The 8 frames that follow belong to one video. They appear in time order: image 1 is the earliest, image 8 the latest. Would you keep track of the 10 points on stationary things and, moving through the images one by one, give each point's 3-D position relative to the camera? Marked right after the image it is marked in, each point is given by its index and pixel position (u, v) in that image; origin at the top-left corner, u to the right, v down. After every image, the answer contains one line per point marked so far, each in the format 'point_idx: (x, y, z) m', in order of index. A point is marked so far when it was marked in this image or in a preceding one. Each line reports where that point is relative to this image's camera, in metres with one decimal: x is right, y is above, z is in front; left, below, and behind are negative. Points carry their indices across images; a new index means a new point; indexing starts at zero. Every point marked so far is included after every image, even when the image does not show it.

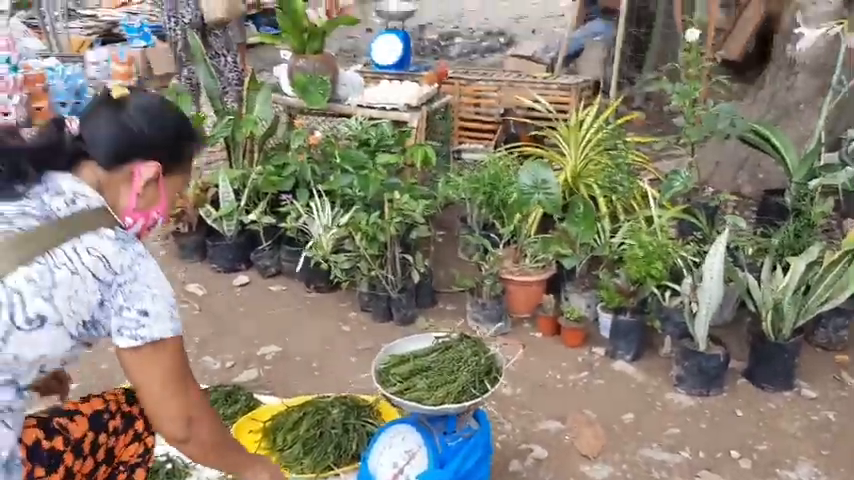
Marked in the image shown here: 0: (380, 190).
0: (-0.2, +0.2, +3.2) m
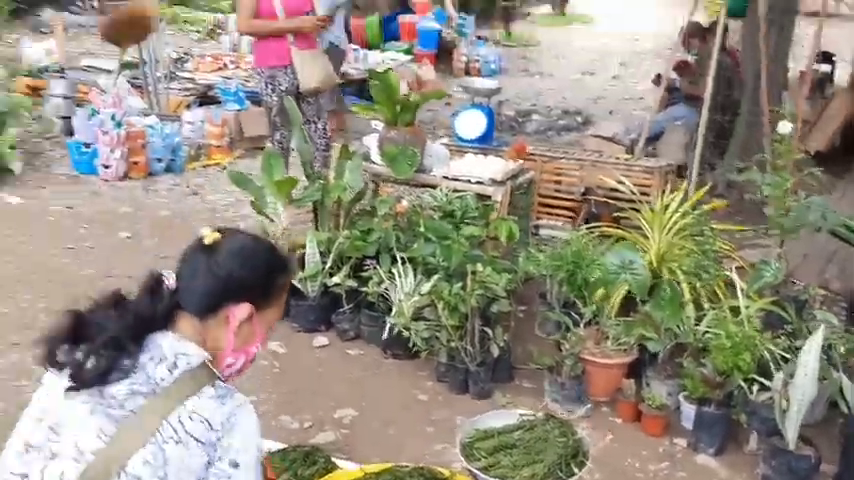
0: (+0.2, -0.1, +3.2) m
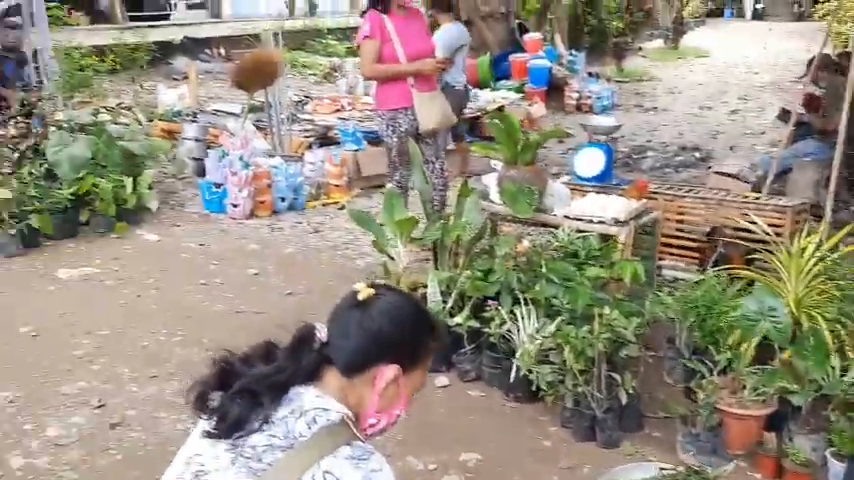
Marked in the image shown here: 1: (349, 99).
0: (+0.7, -0.3, +3.2) m
1: (-1.1, +2.1, +11.4) m
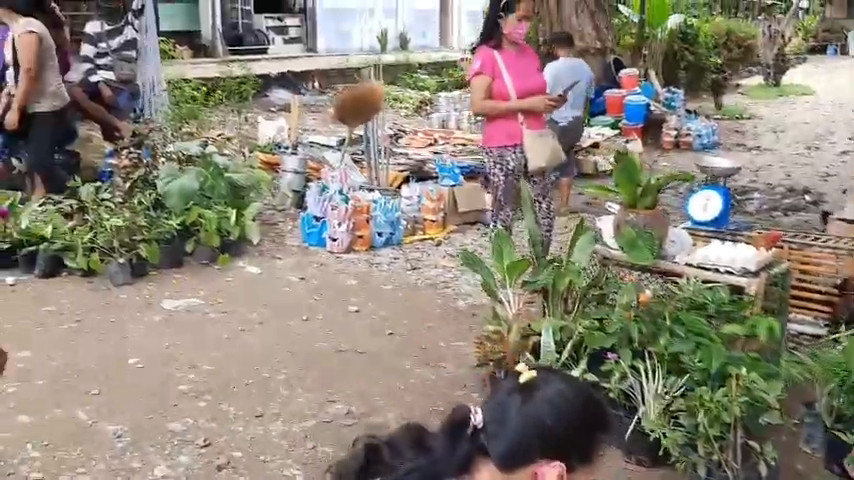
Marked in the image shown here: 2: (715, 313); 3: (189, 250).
0: (+1.1, -0.5, +2.9) m
1: (+0.2, +1.6, +11.4) m
2: (+1.2, -0.3, +3.3) m
3: (-1.7, -0.1, +5.4) m
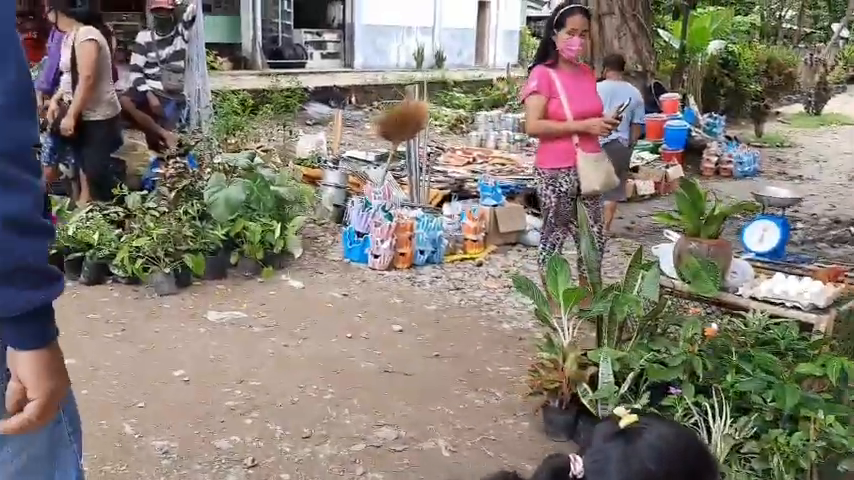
0: (+1.3, -0.6, +2.8) m
1: (+0.8, +1.3, +11.3) m
2: (+1.4, -0.4, +3.1) m
3: (-1.3, -0.2, +5.4) m
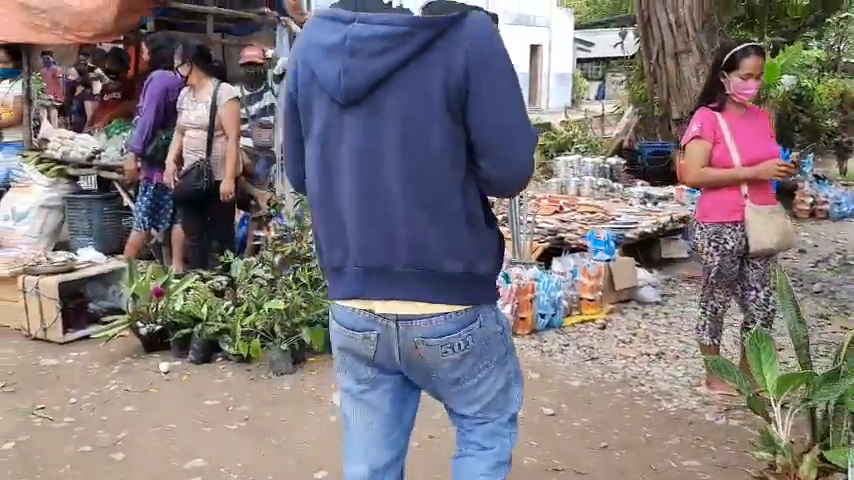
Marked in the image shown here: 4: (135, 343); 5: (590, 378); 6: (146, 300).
0: (+2.0, -0.8, +2.1) m
1: (+1.9, +0.6, +10.7) m
2: (+2.2, -0.7, +2.5) m
3: (-0.5, -0.6, +4.9) m
4: (-1.8, -0.6, +4.8) m
5: (+1.0, -0.8, +4.6) m
6: (-1.7, -0.4, +4.7) m
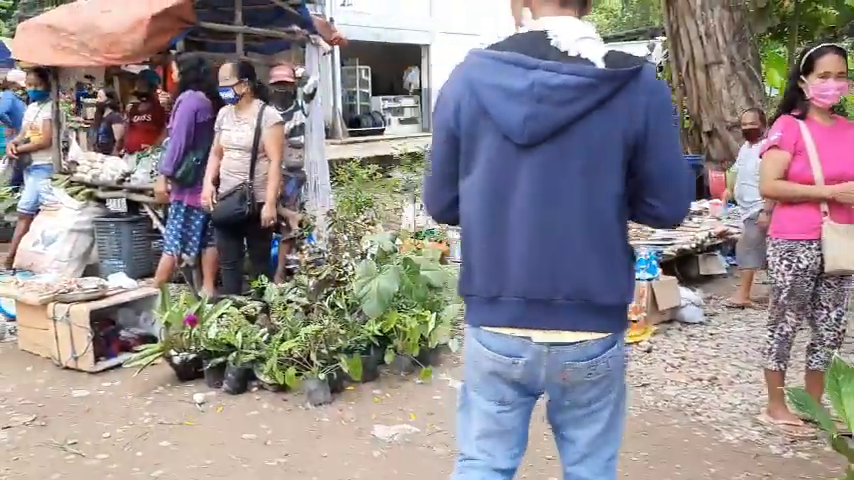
0: (+2.2, -0.9, +1.9) m
1: (+2.3, +0.3, +10.5) m
2: (+2.3, -0.8, +2.2) m
3: (-0.2, -0.7, +4.7) m
4: (-1.6, -0.8, +4.7) m
5: (+1.2, -0.9, +4.4) m
6: (-1.4, -0.5, +4.5) m
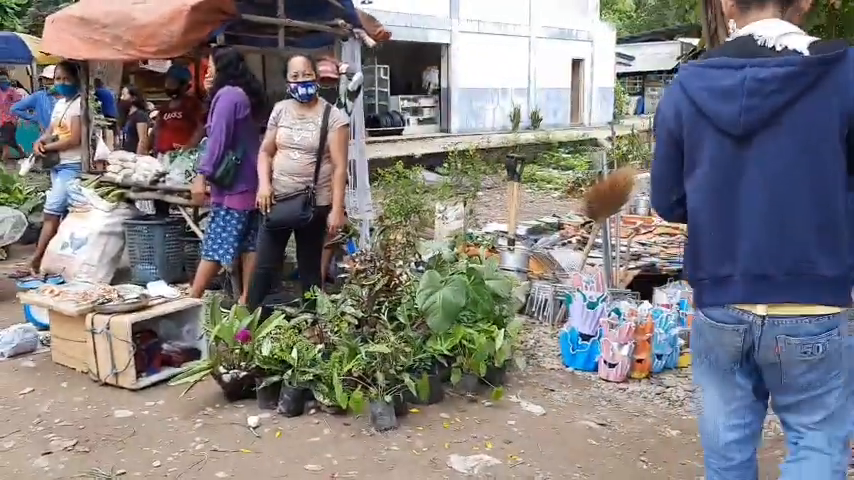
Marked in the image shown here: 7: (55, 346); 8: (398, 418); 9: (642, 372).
0: (+2.6, -0.9, +1.5) m
1: (+2.8, +0.3, +10.1) m
2: (+2.7, -0.8, +1.8) m
3: (+0.1, -0.8, +4.3) m
4: (-1.2, -0.8, +4.3) m
5: (+1.6, -1.0, +4.0) m
6: (-1.1, -0.6, +4.2) m
7: (-2.2, -0.6, +4.7) m
8: (-0.1, -0.9, +4.0) m
9: (+1.4, -0.8, +4.9) m
